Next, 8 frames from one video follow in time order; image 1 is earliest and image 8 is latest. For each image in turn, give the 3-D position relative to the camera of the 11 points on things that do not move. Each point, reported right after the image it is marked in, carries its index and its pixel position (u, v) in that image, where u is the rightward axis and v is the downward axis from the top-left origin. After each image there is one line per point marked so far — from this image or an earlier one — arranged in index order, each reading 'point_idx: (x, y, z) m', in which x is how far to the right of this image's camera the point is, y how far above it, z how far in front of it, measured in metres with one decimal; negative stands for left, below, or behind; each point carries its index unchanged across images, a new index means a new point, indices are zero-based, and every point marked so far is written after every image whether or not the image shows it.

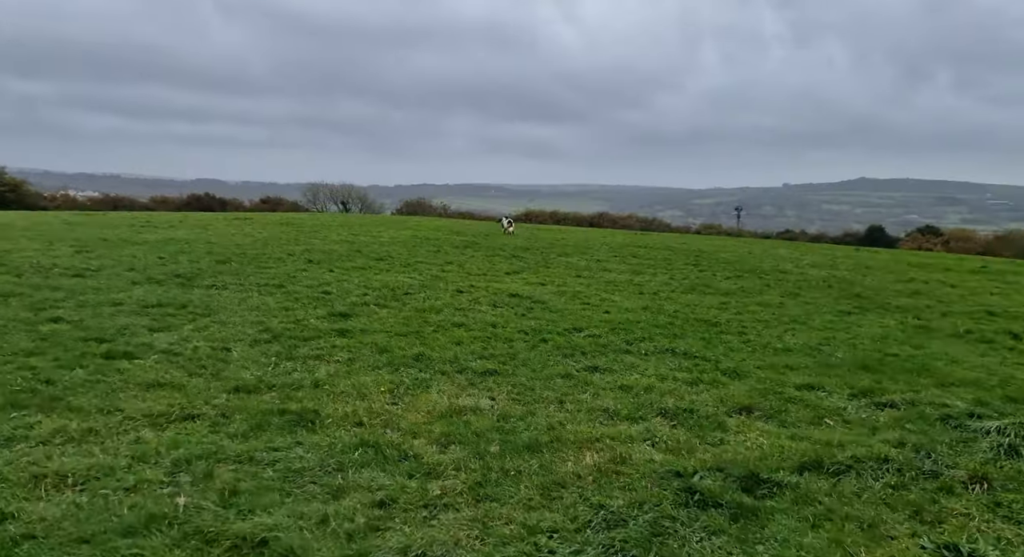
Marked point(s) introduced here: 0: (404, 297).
0: (-1.8, -0.4, +14.1) m
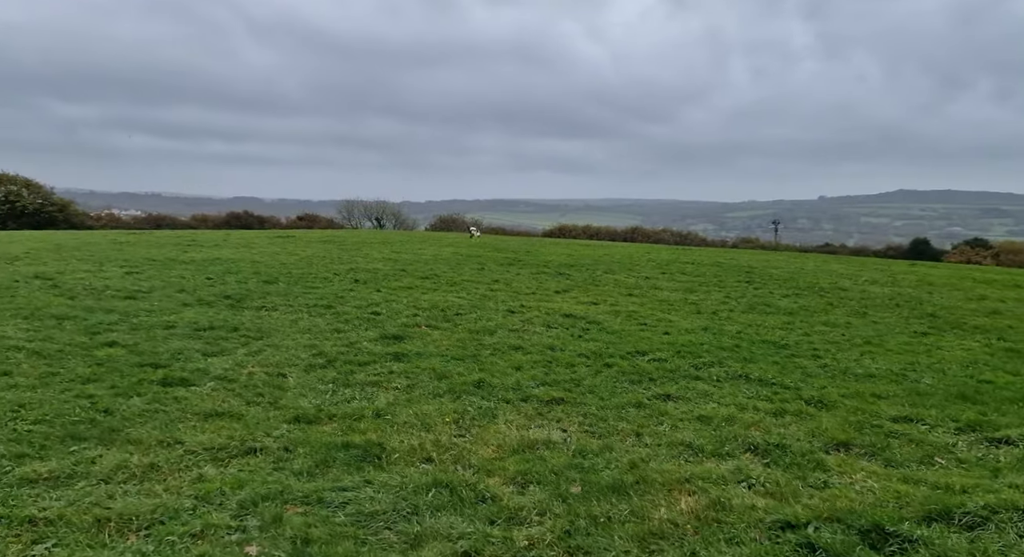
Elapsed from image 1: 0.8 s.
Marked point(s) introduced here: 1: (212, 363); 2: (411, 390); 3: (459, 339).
0: (-0.9, -0.7, +13.9) m
1: (-3.5, -1.0, +9.0) m
2: (-1.0, -1.1, +7.6) m
3: (-0.7, -0.9, +11.3) m
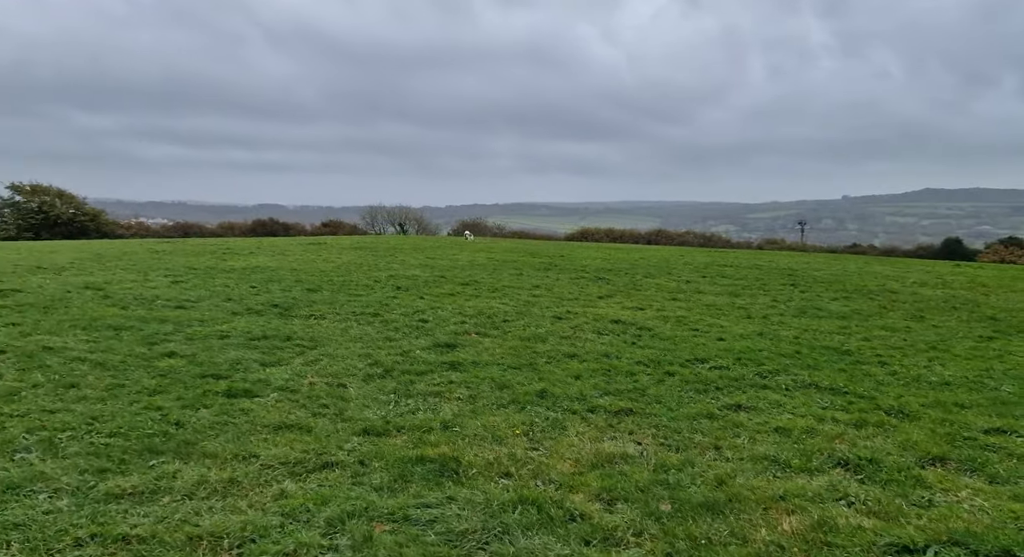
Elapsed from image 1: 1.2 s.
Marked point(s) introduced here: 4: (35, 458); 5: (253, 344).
0: (0.0, -0.8, +13.8) m
1: (-2.8, -1.1, +9.0) m
2: (-0.4, -1.2, +7.6) m
3: (0.0, -1.0, +11.2) m
4: (-3.5, -1.3, +5.7) m
5: (-3.8, -1.0, +11.4) m
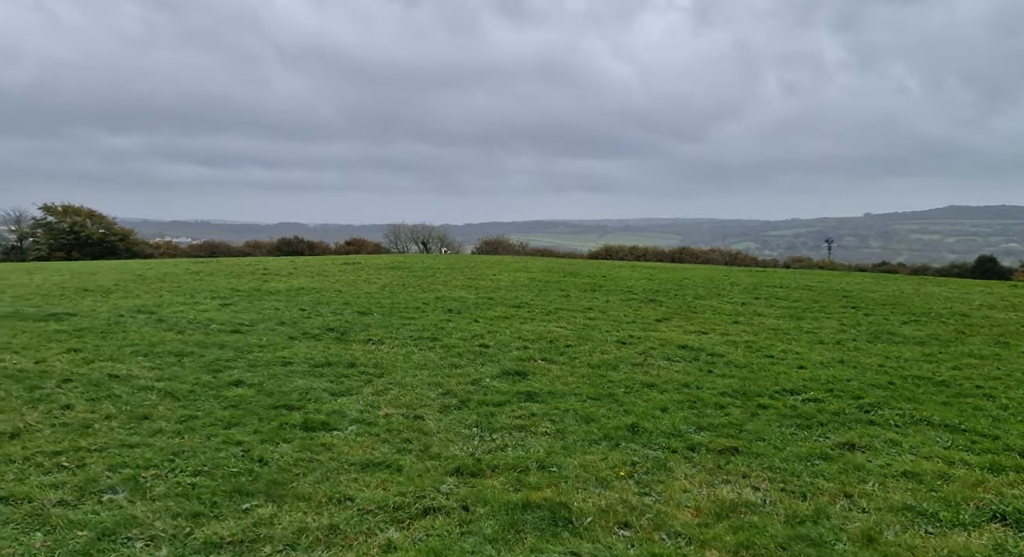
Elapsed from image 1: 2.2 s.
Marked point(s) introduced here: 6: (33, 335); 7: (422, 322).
0: (+1.1, -1.3, +13.4) m
1: (-1.9, -1.4, +8.8) m
2: (+0.5, -1.5, +7.2) m
3: (+1.0, -1.4, +10.8) m
4: (-2.7, -1.6, +5.4) m
5: (-2.8, -1.3, +11.2) m
6: (-9.7, -1.2, +15.6) m
7: (-2.2, -1.1, +18.8) m
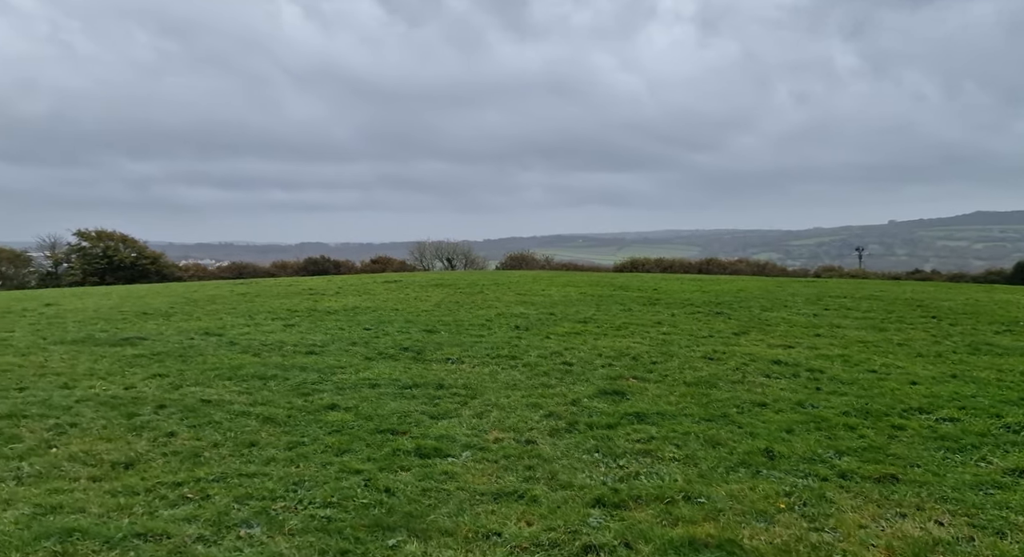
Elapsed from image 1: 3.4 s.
0: (+2.6, -1.5, +13.0) m
1: (-0.7, -1.7, +8.5) m
2: (+1.6, -1.6, +6.8) m
3: (+2.4, -1.6, +10.4) m
4: (-1.7, -1.7, +5.2) m
5: (-1.5, -1.6, +10.9) m
6: (-8.1, -1.7, +15.7) m
7: (-0.4, -1.5, +18.5) m
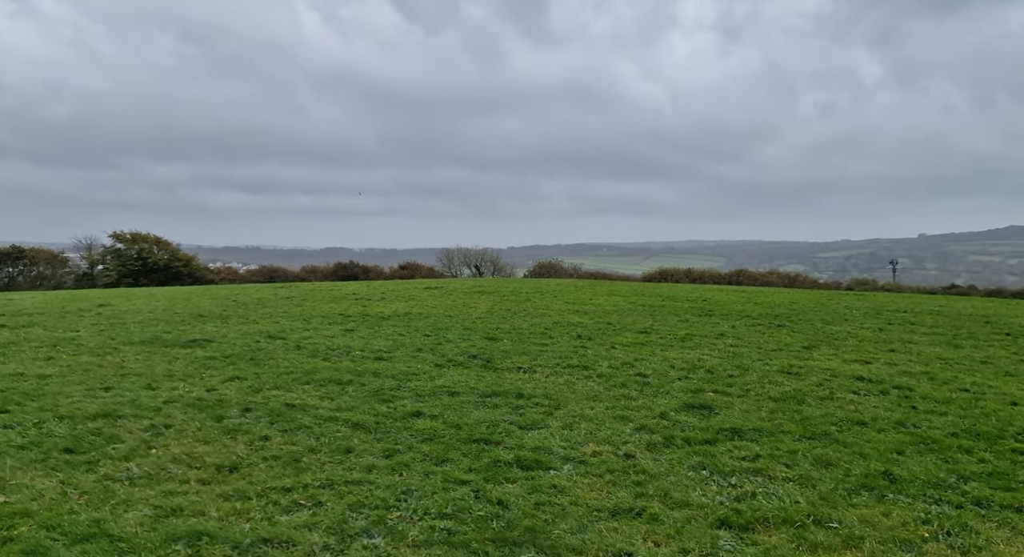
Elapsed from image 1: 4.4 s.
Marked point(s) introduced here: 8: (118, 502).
0: (+3.8, -1.7, +12.7) m
1: (+0.3, -1.7, +8.4) m
2: (+2.5, -1.7, +6.5) m
3: (+3.5, -1.7, +10.1) m
4: (-0.8, -1.8, +5.1) m
5: (-0.3, -1.7, +10.8) m
6: (-6.7, -1.7, +15.9) m
7: (+1.1, -1.7, +18.3) m
8: (-3.1, -1.8, +6.1) m
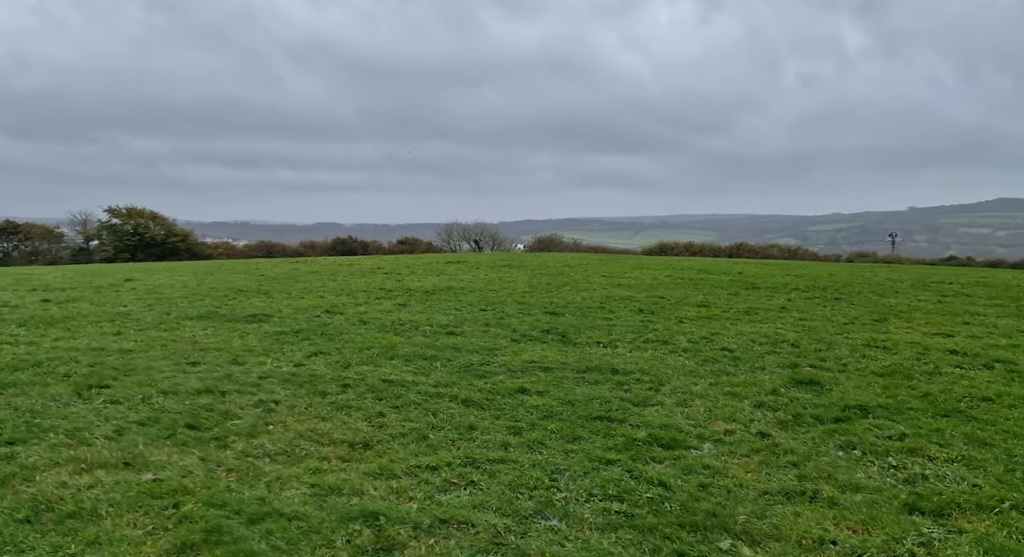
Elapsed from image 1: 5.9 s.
0: (+5.2, -1.3, +12.3) m
1: (+1.6, -1.5, +8.1) m
2: (+3.8, -1.5, +6.3) m
3: (+4.8, -1.4, +9.8) m
4: (+0.4, -1.6, +4.9) m
5: (+1.0, -1.4, +10.6) m
6: (-5.2, -1.2, +15.9) m
7: (+2.7, -1.0, +18.1) m
8: (-1.8, -1.6, +5.9) m
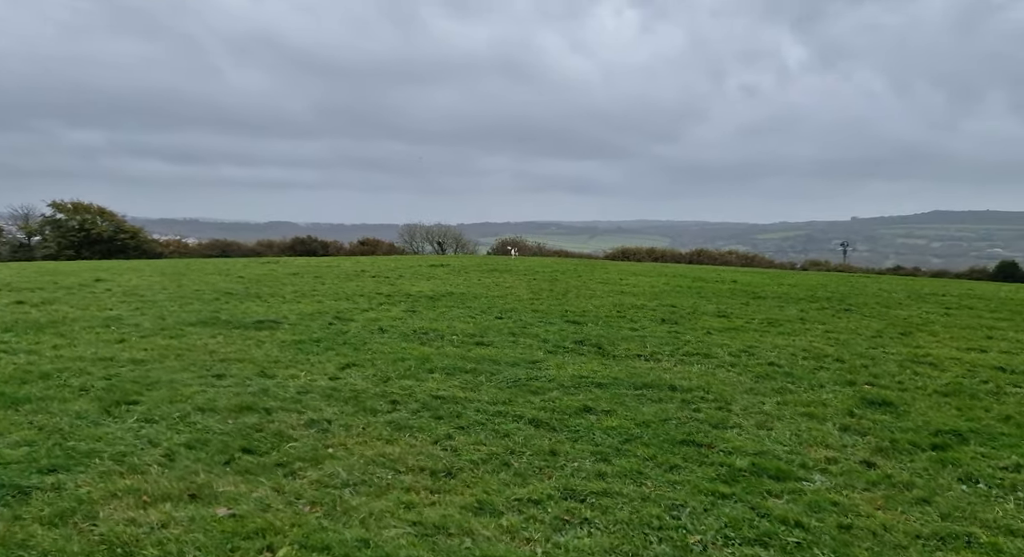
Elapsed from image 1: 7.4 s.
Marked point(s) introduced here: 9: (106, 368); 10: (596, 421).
0: (+5.9, -1.5, +11.9) m
1: (+2.4, -1.6, +7.6) m
2: (+4.6, -1.7, +5.8) m
3: (+5.6, -1.6, +9.4) m
4: (+1.2, -1.7, +4.4) m
5: (+1.8, -1.5, +10.1) m
6: (-4.6, -1.3, +15.2) m
7: (+3.2, -1.3, +17.6) m
8: (-1.0, -1.7, +5.4) m
9: (-6.6, -1.4, +12.7) m
10: (+0.9, -1.6, +8.5) m
